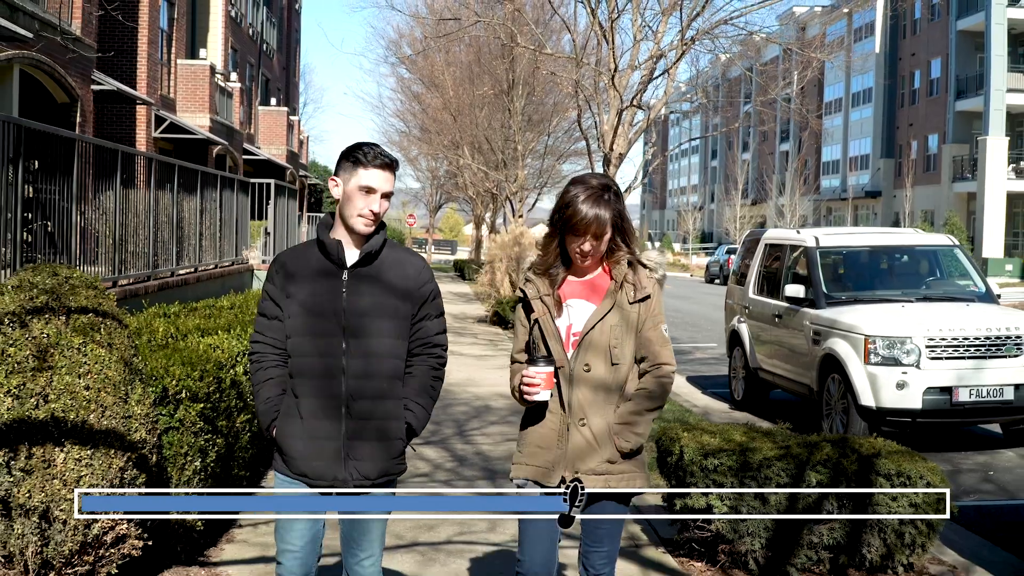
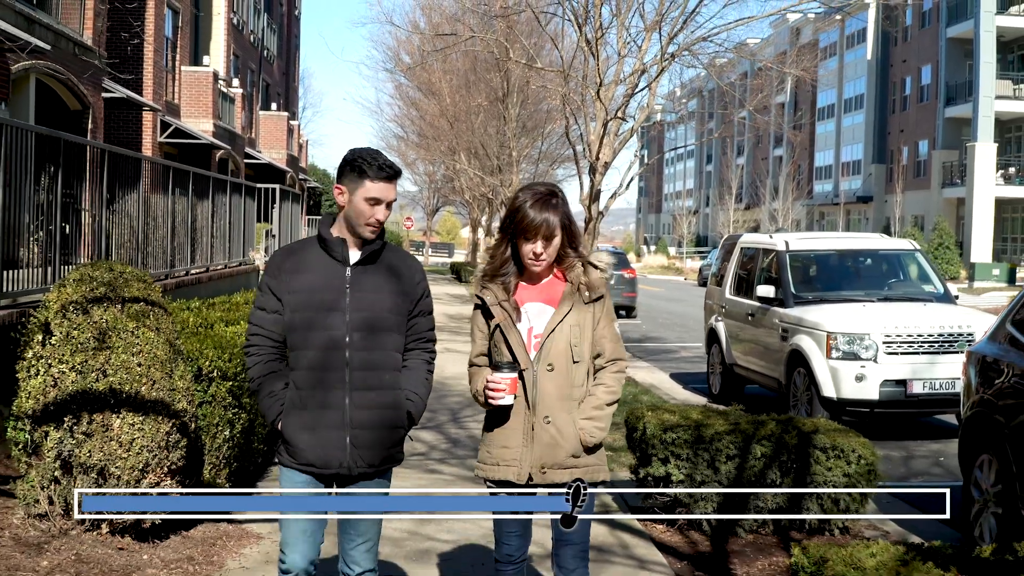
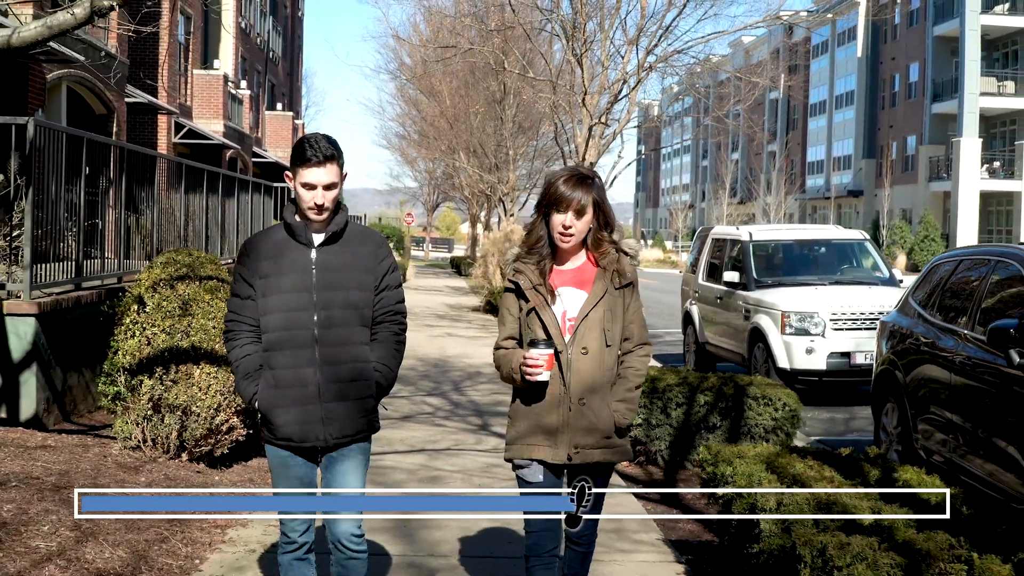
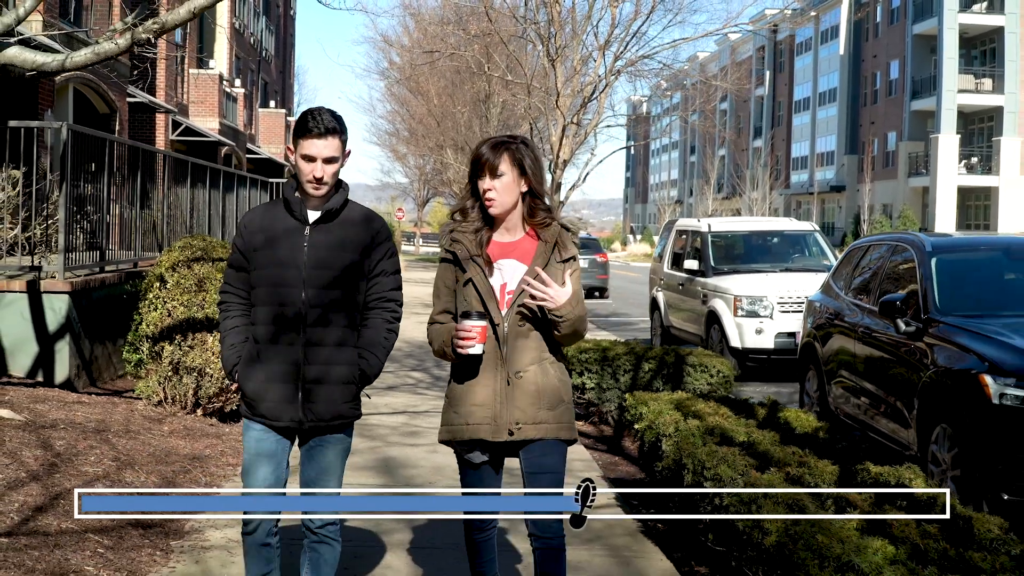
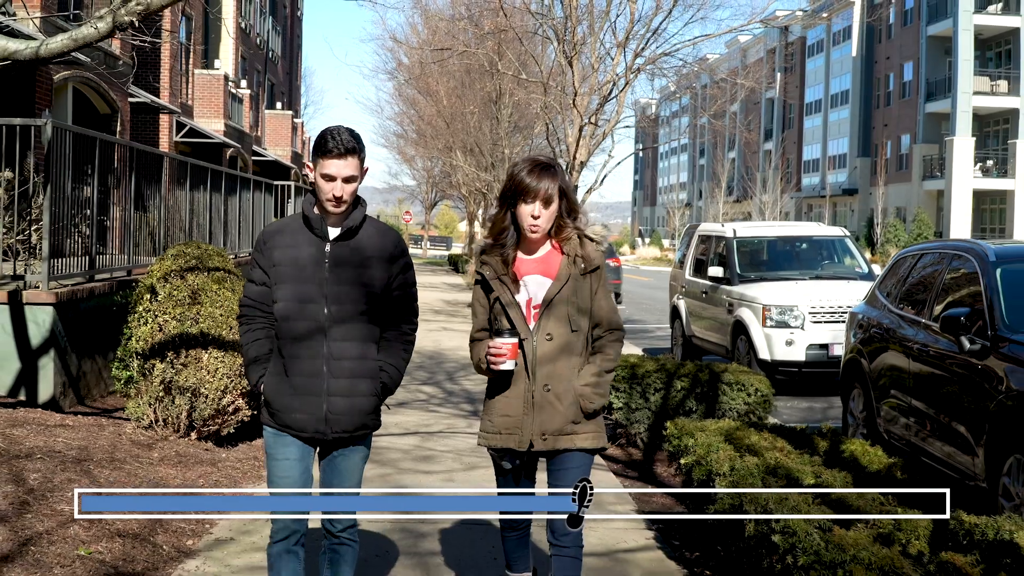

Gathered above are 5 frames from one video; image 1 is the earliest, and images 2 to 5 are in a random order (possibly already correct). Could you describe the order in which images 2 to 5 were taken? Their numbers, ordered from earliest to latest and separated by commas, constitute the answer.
2, 3, 5, 4
